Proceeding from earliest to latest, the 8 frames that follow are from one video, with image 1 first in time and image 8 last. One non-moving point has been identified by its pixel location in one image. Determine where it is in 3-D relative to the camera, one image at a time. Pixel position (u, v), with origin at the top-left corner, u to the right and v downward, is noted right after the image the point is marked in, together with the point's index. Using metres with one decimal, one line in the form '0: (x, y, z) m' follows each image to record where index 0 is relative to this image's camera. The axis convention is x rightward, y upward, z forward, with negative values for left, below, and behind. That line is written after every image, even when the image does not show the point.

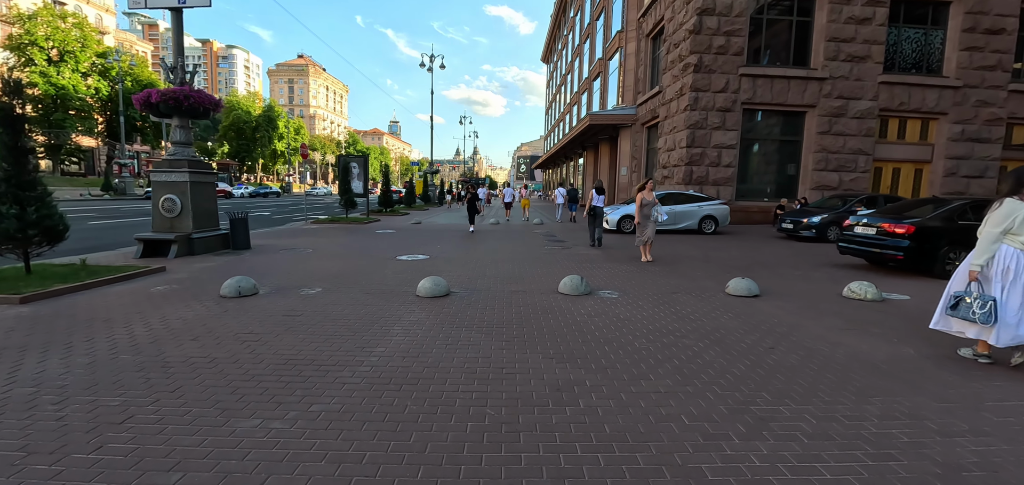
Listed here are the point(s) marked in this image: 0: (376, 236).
0: (-4.7, +0.2, +15.5) m
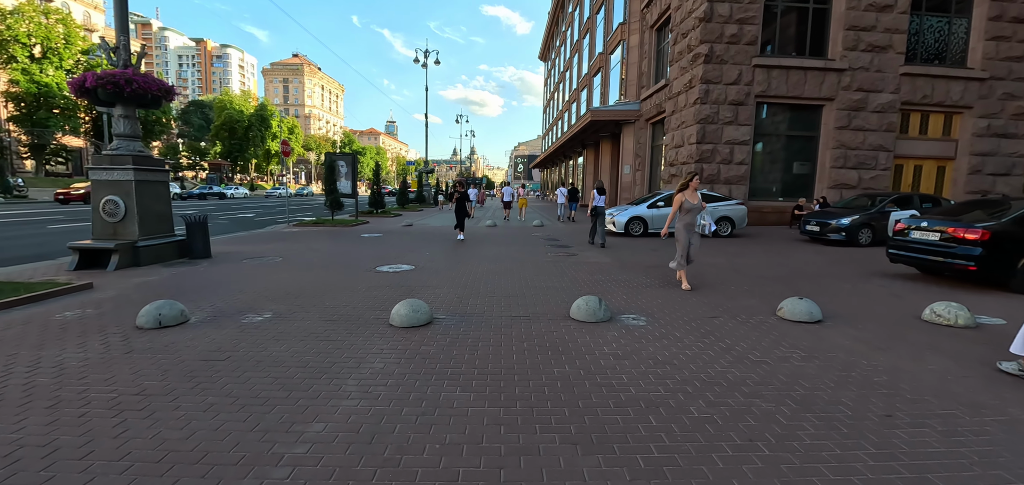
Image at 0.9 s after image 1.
0: (-4.8, +0.1, +14.1) m
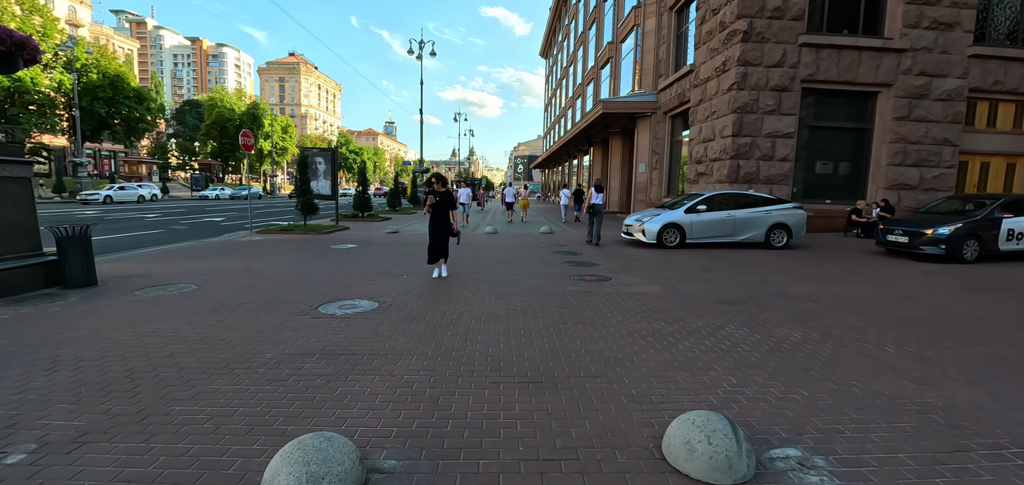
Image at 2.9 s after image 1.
0: (-4.7, -0.3, +11.2) m
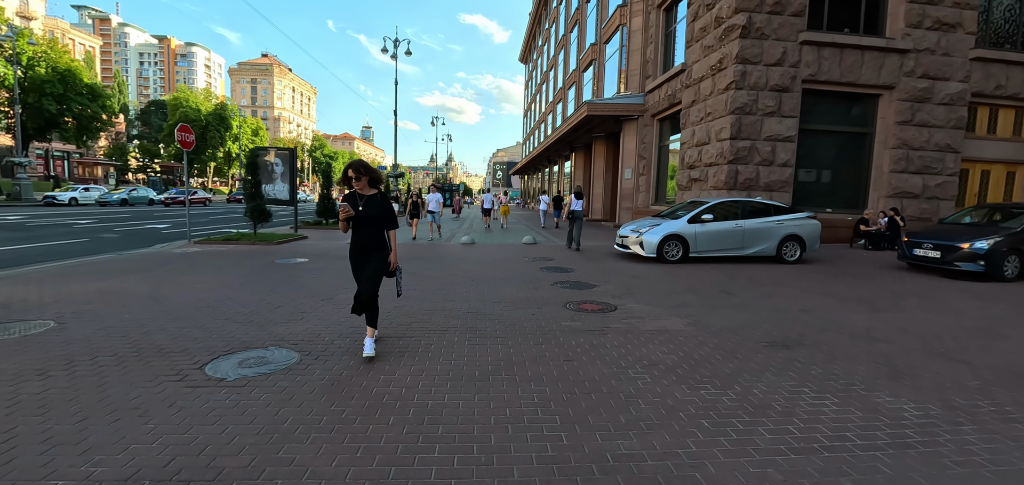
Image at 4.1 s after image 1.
0: (-5.1, -0.6, +9.3) m
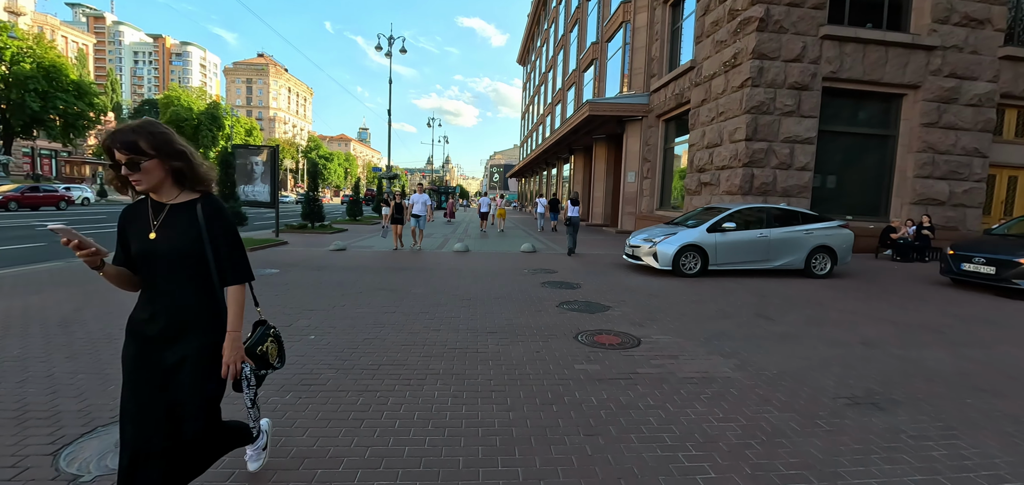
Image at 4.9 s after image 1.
0: (-5.1, -0.7, +8.1) m
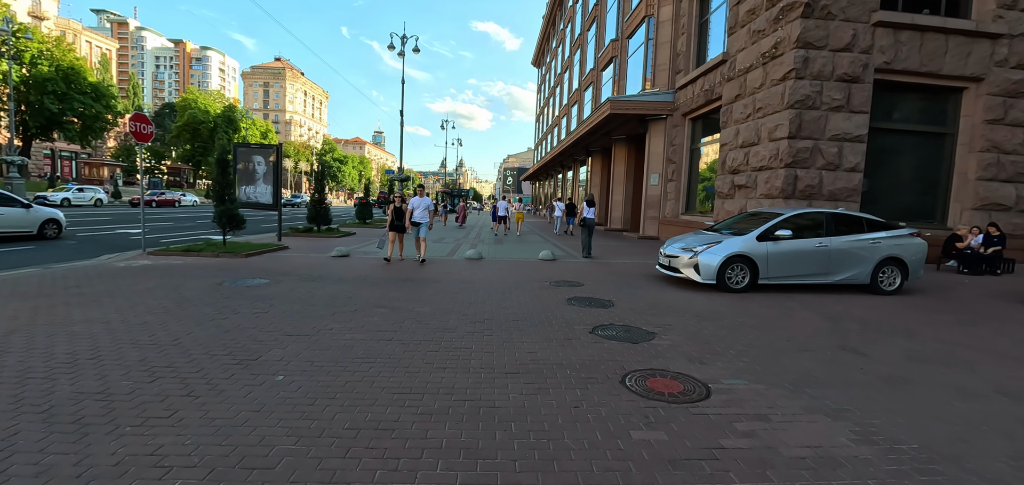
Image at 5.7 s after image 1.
0: (-4.8, -0.8, +7.1) m
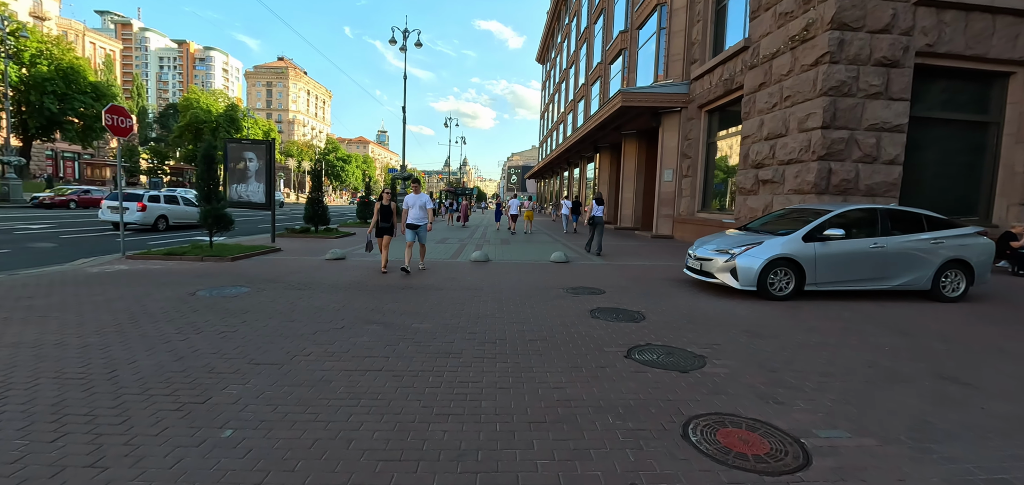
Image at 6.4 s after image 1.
0: (-4.6, -0.9, +6.2) m
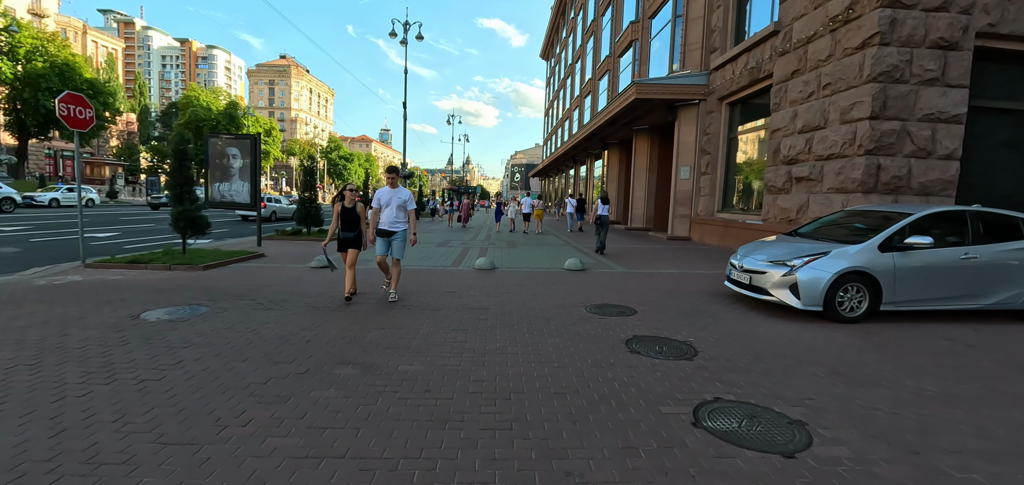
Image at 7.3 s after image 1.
0: (-4.4, -1.0, +5.0) m
